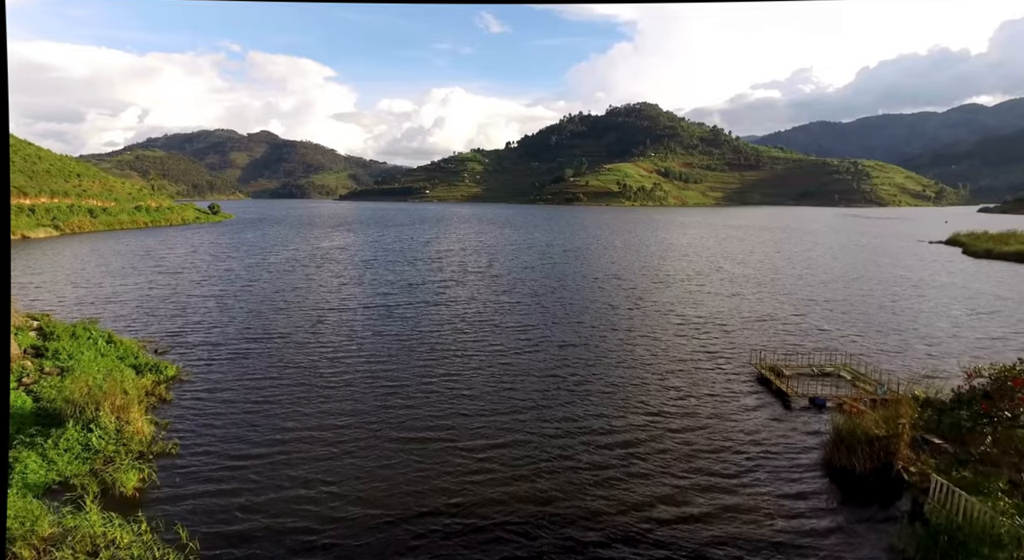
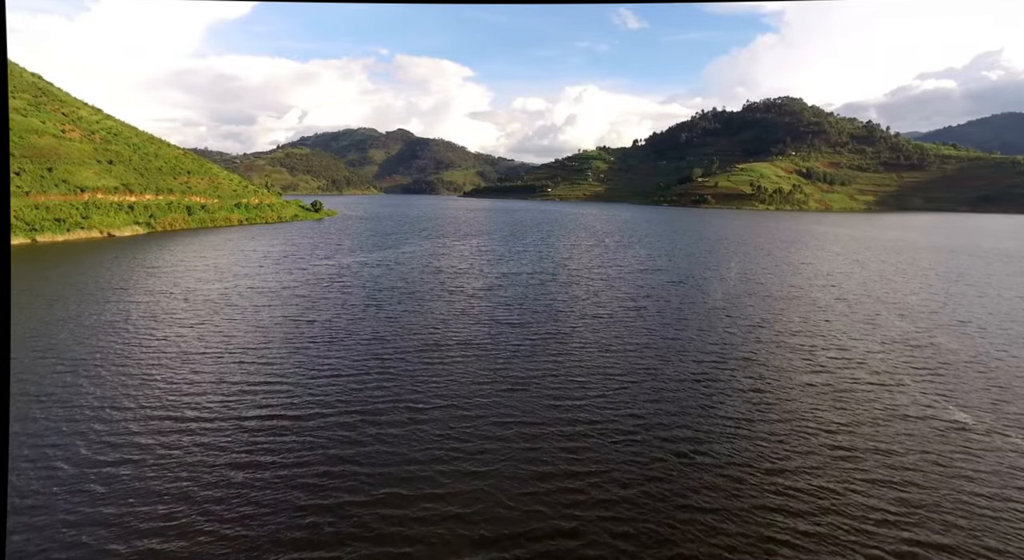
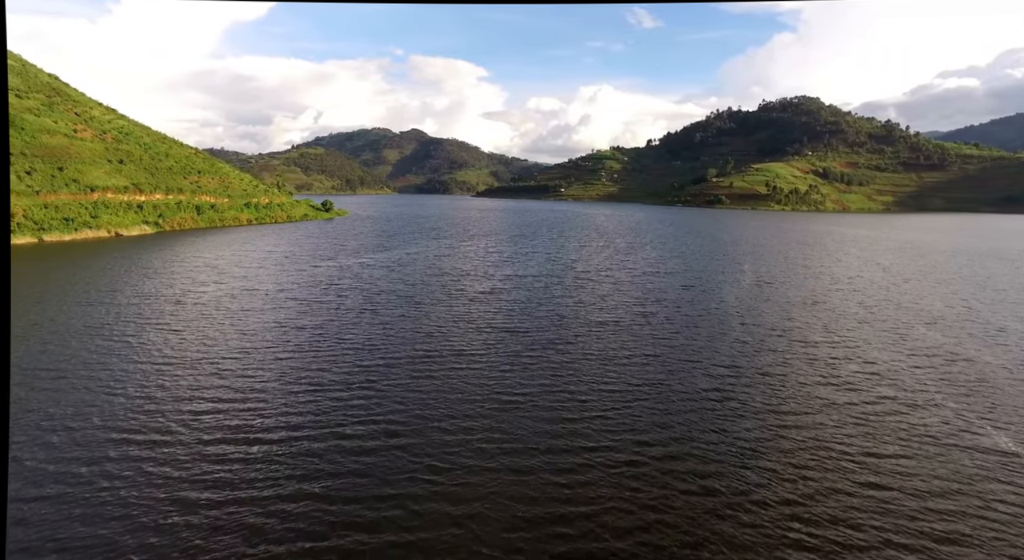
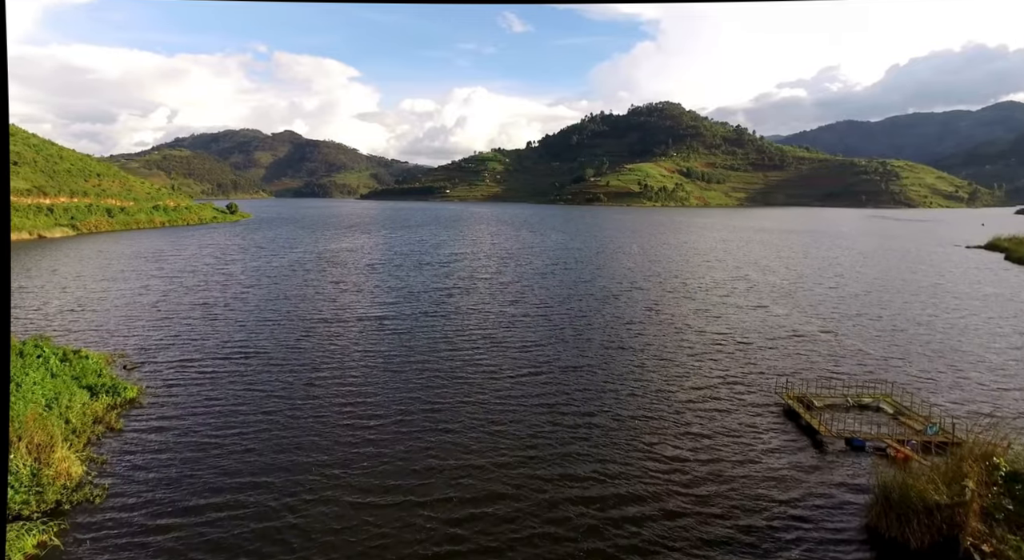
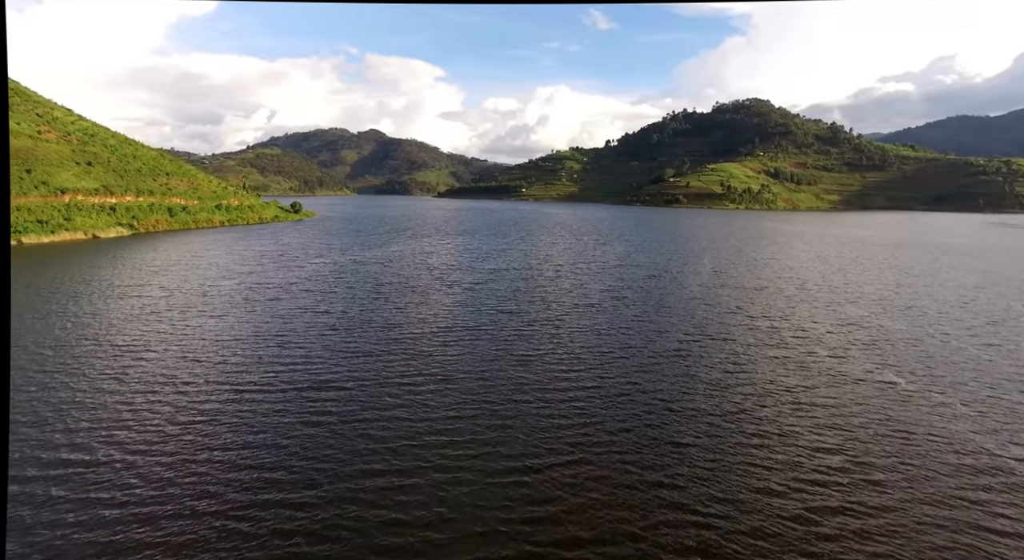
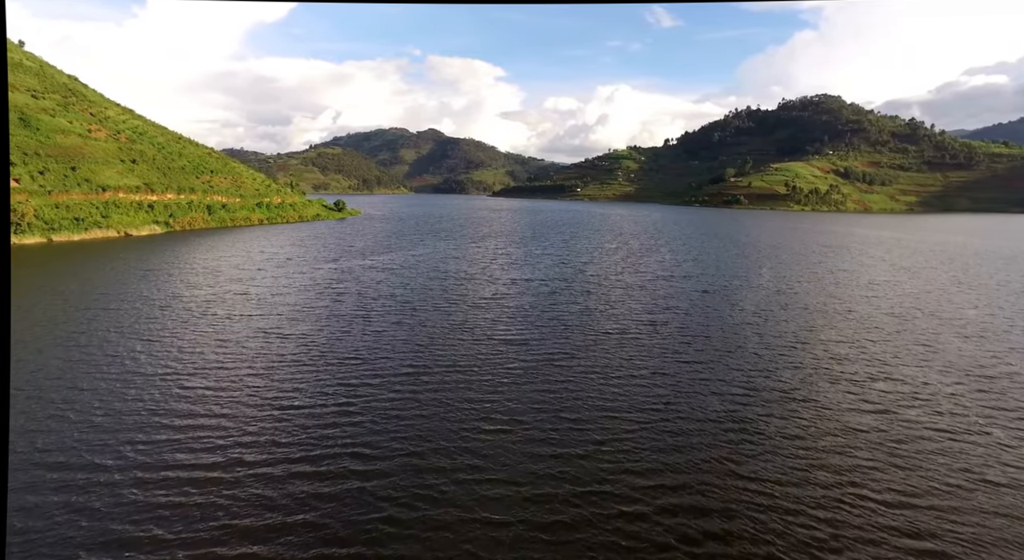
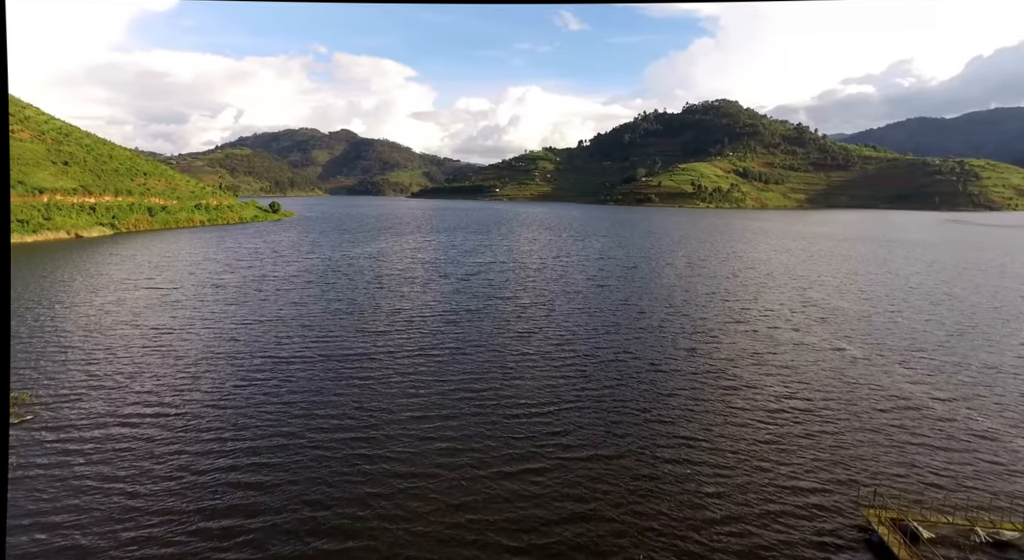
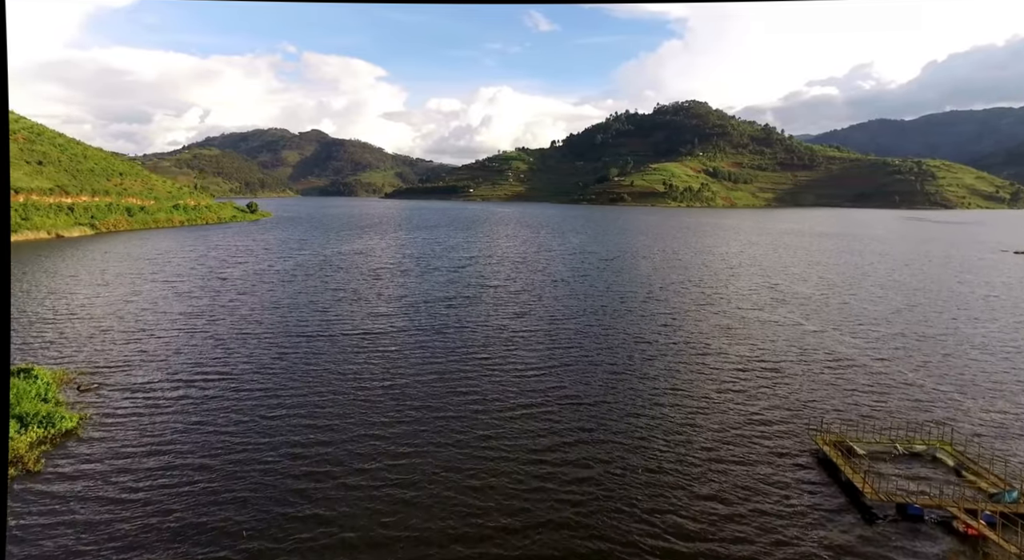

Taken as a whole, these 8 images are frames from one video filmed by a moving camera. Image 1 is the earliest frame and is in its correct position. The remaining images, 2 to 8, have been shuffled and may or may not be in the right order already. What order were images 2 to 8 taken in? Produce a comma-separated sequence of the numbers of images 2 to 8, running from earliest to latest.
4, 8, 7, 5, 2, 3, 6
